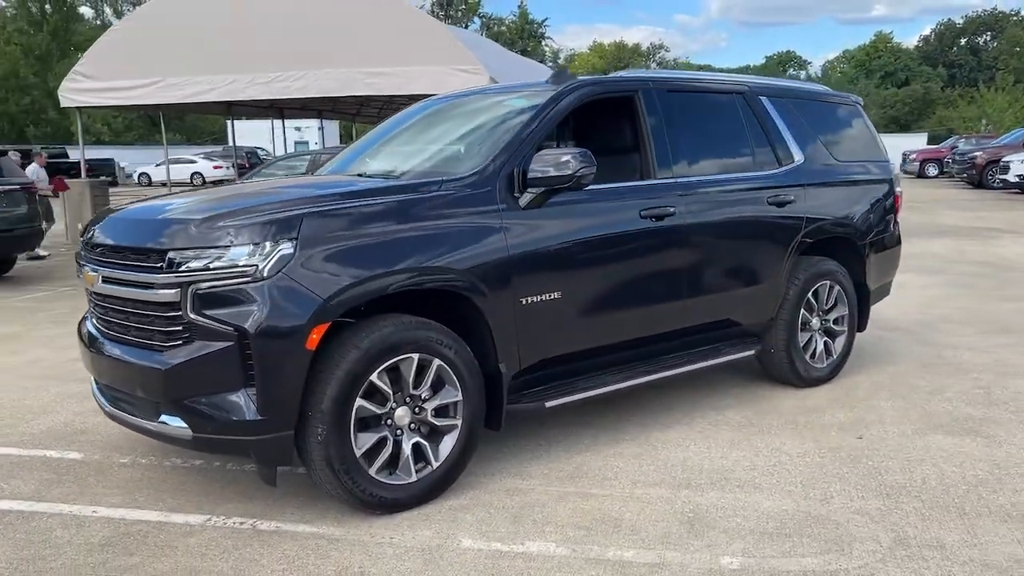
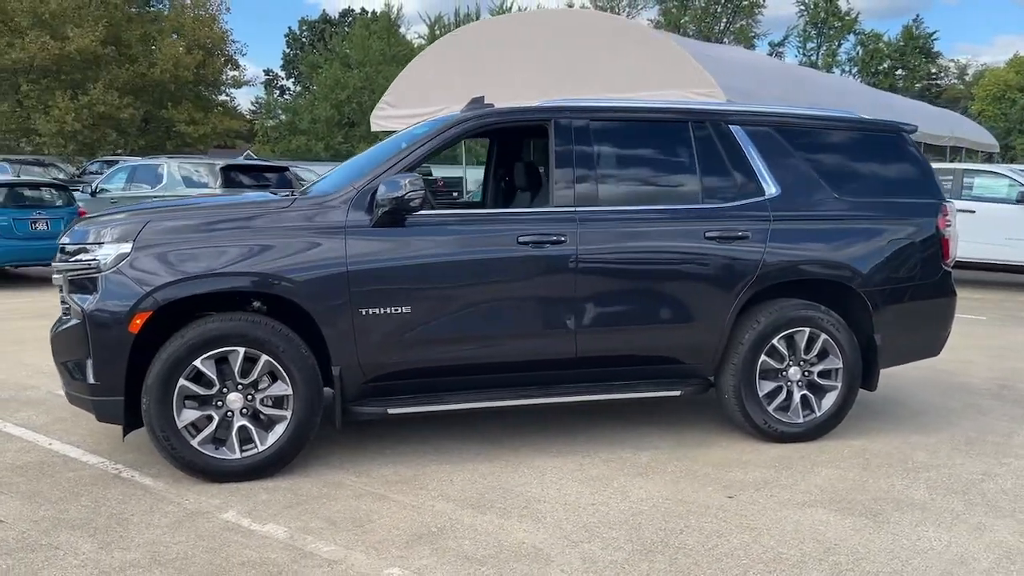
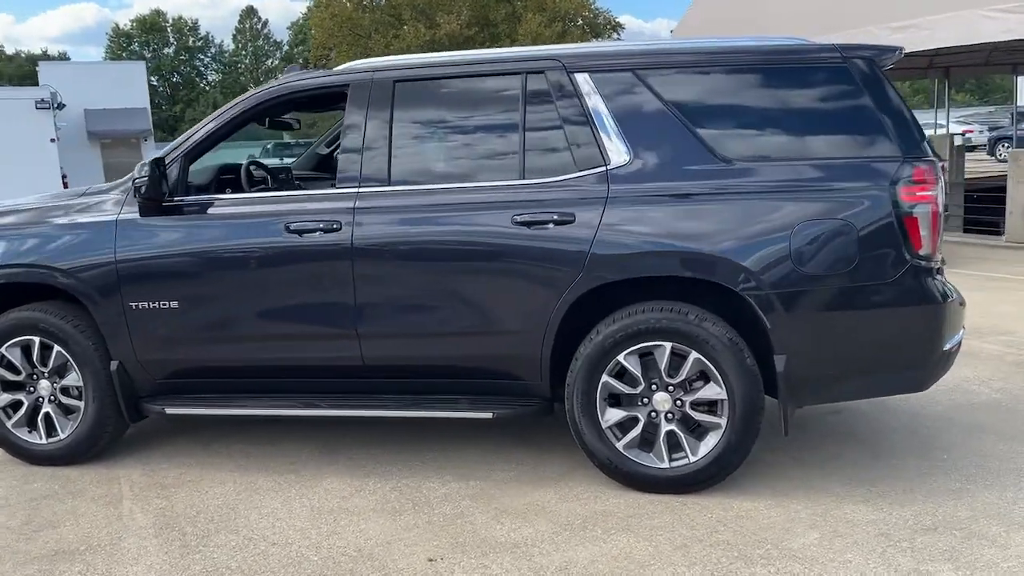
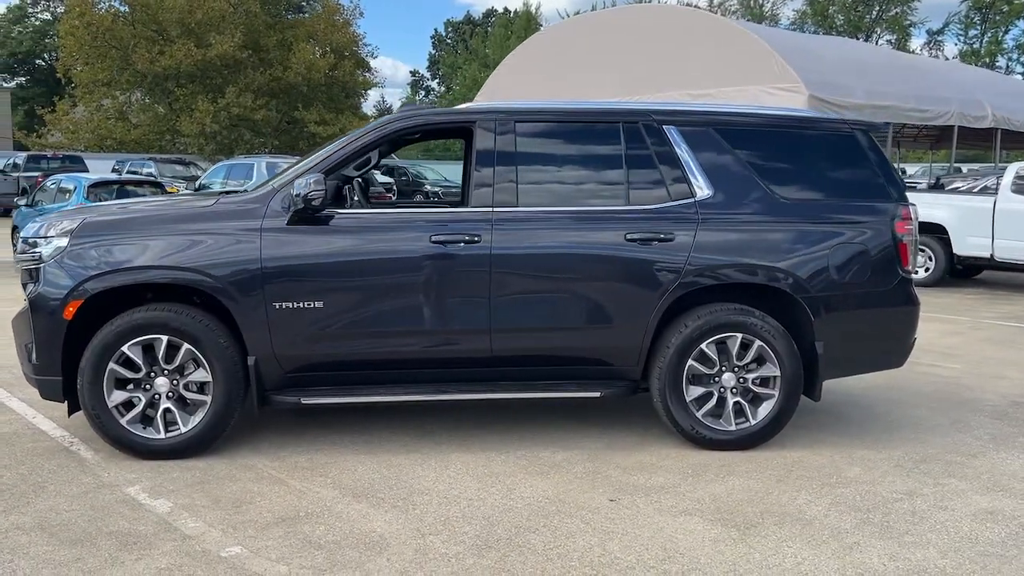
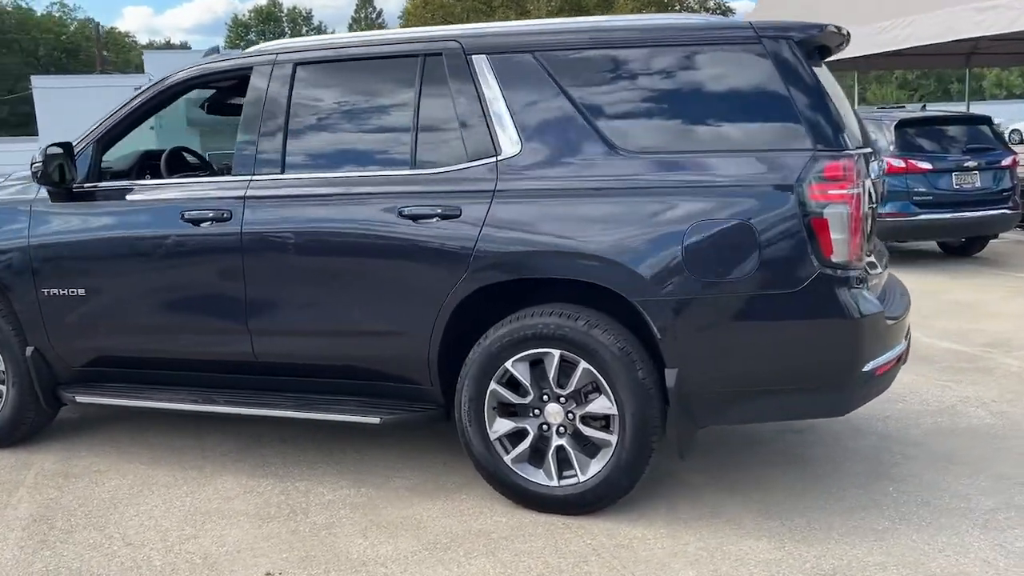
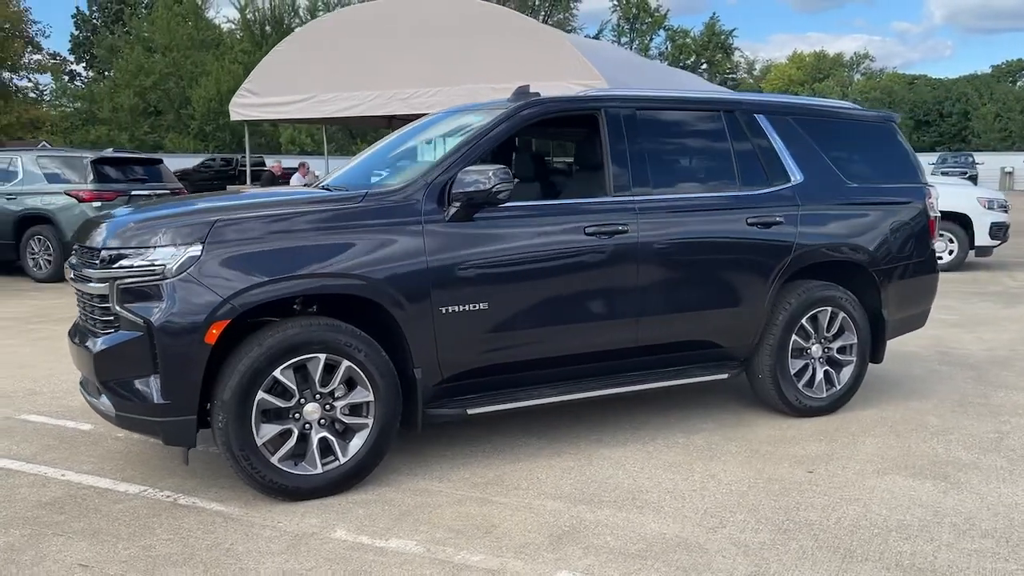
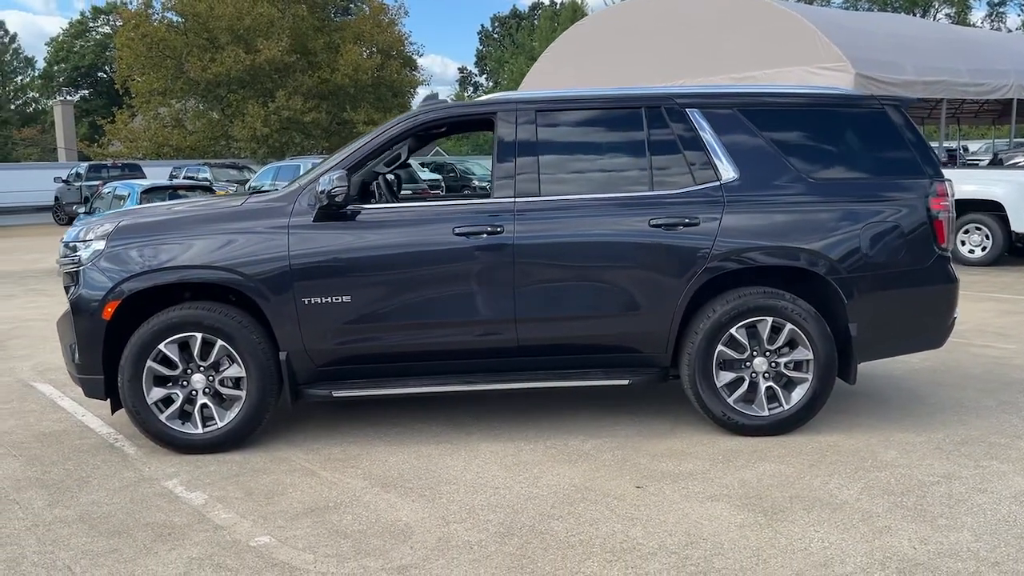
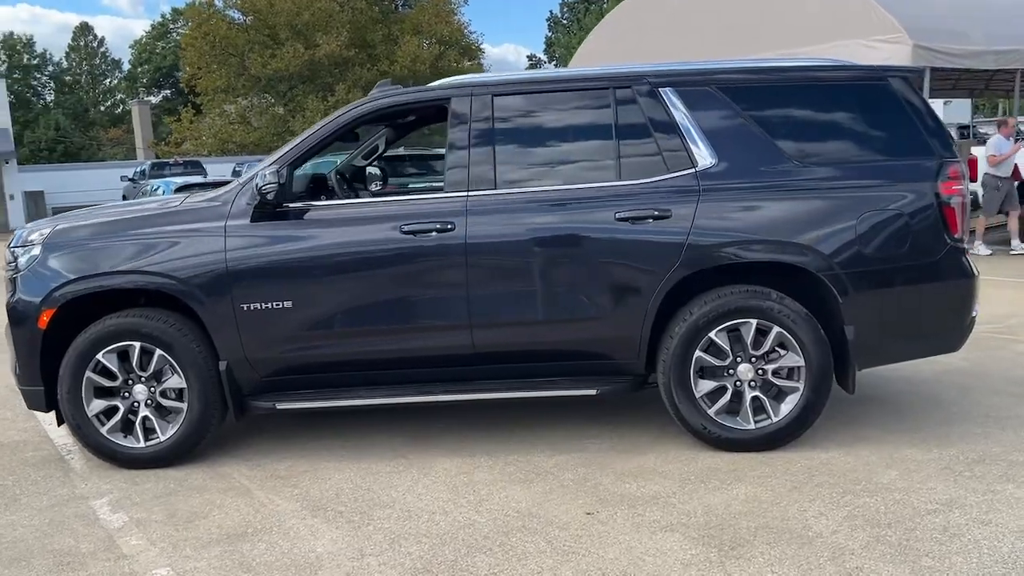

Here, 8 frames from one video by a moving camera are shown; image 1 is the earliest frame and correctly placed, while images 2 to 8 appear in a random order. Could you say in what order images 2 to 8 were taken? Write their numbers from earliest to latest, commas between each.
6, 2, 4, 7, 8, 3, 5
